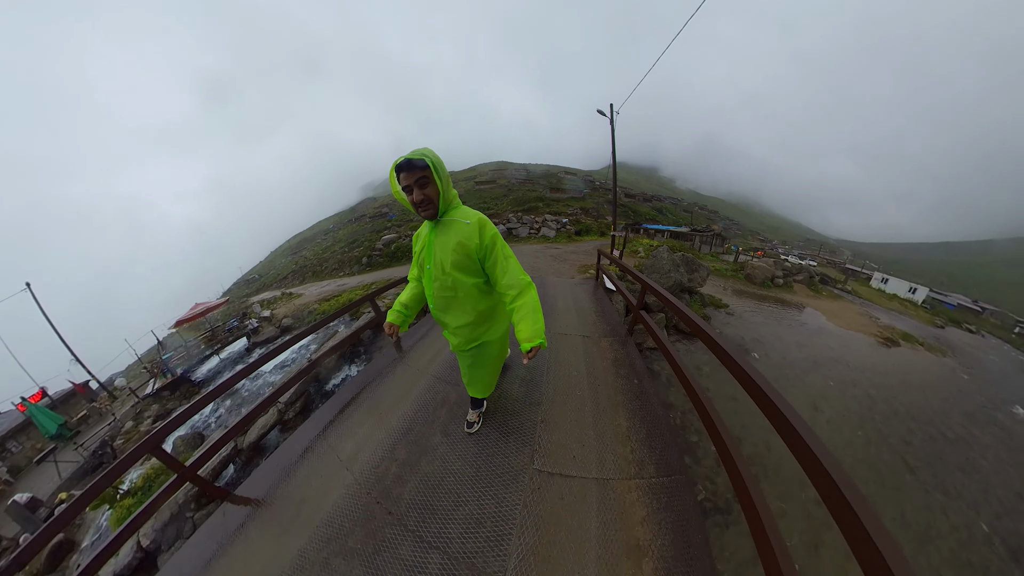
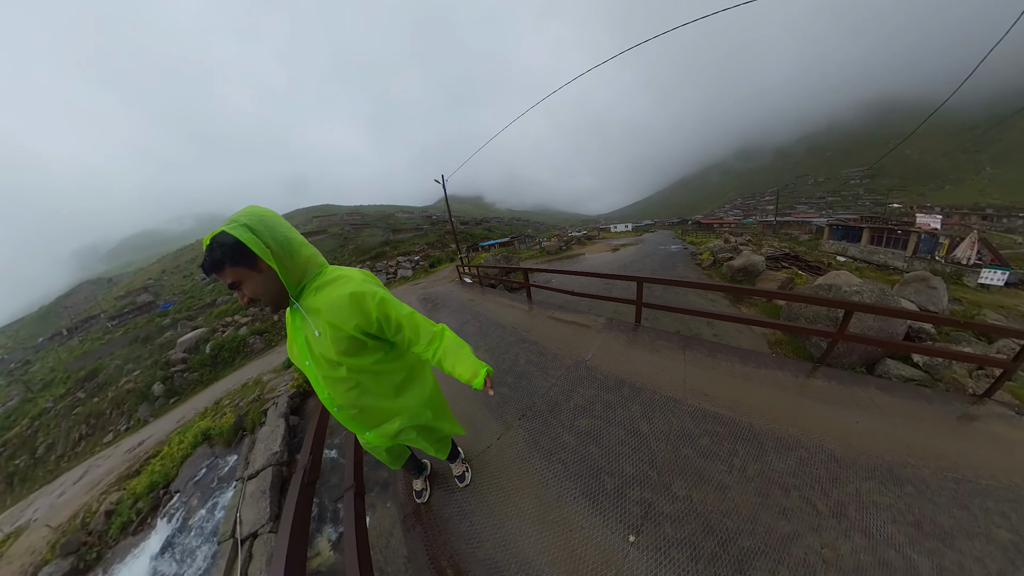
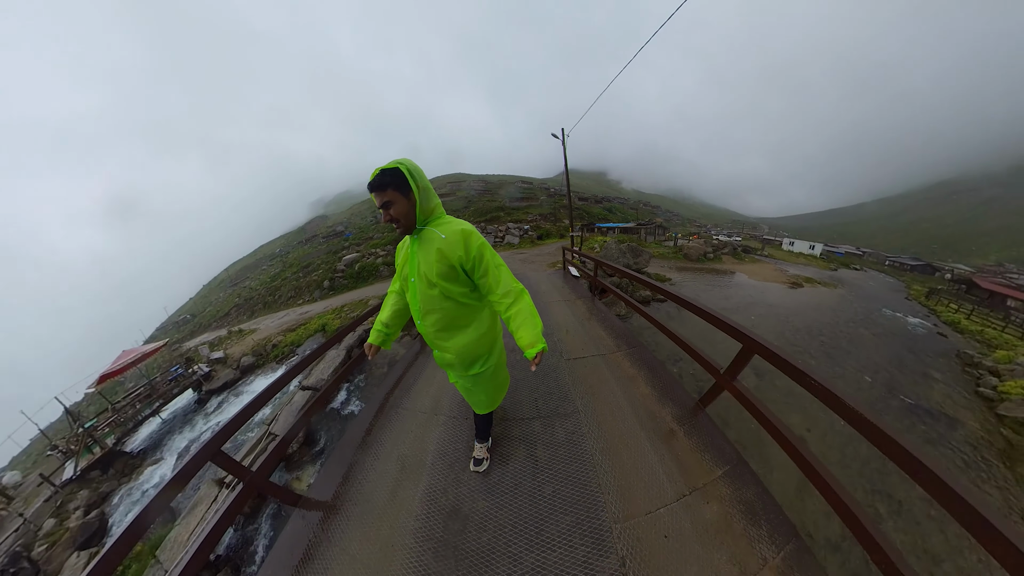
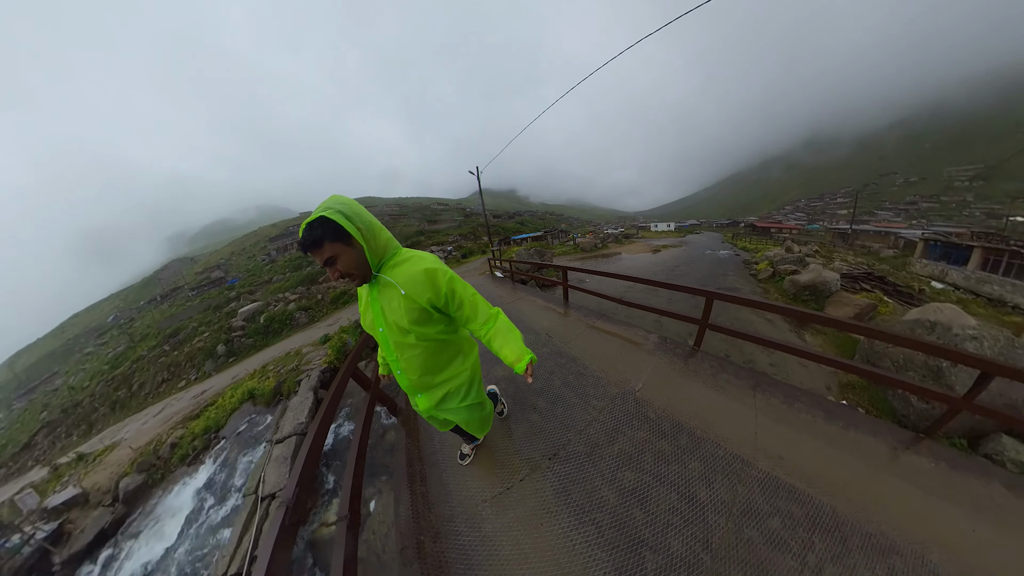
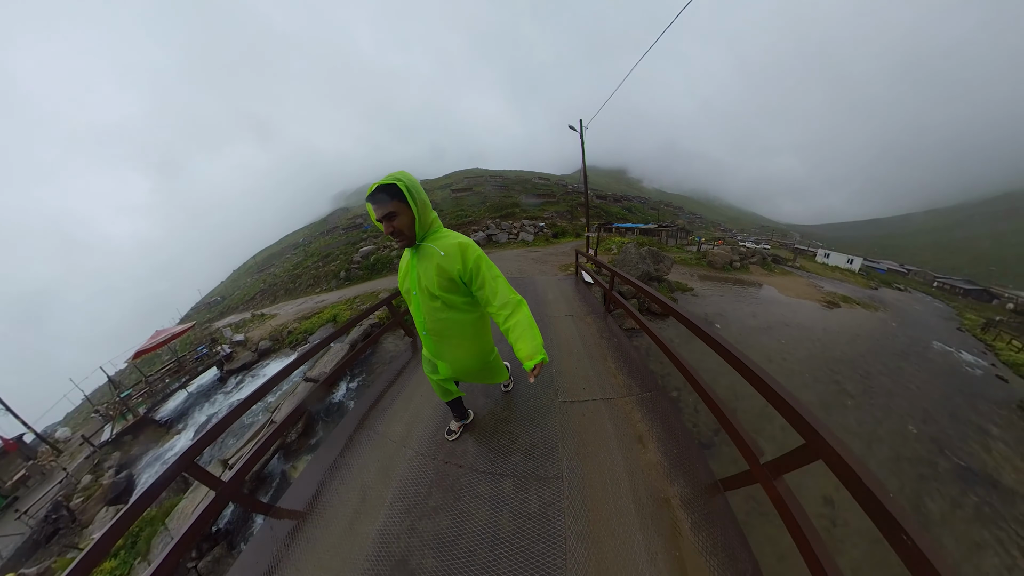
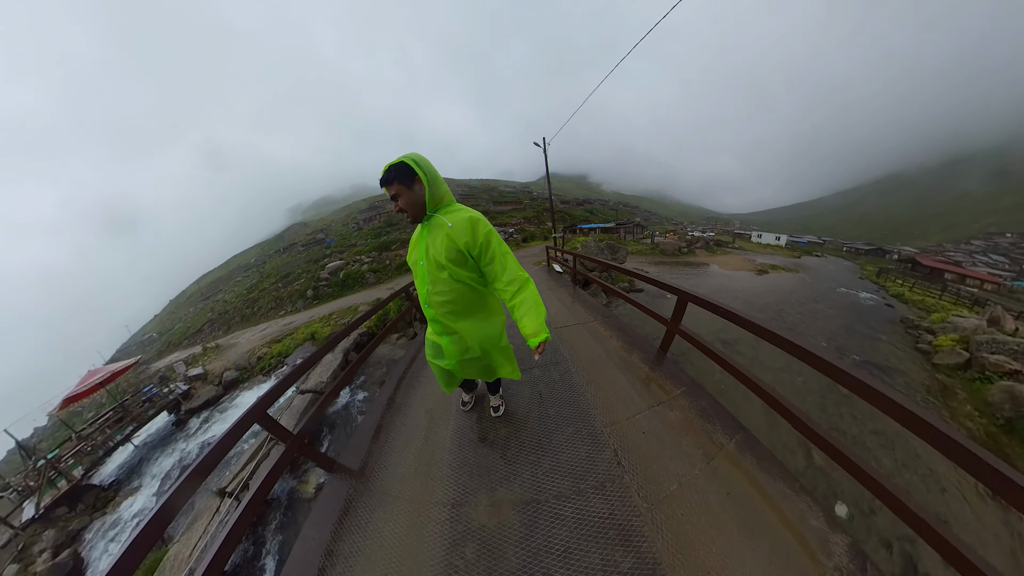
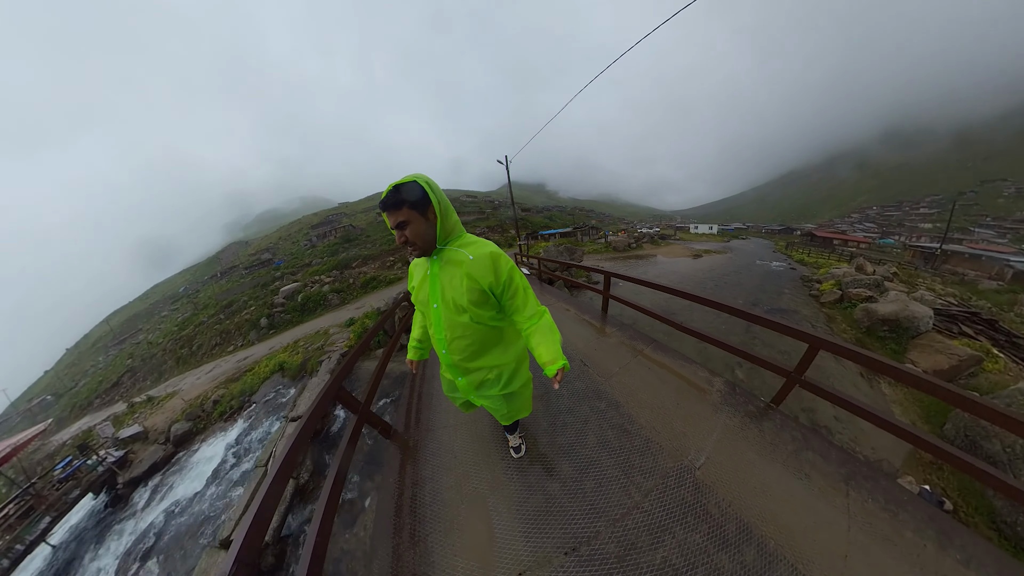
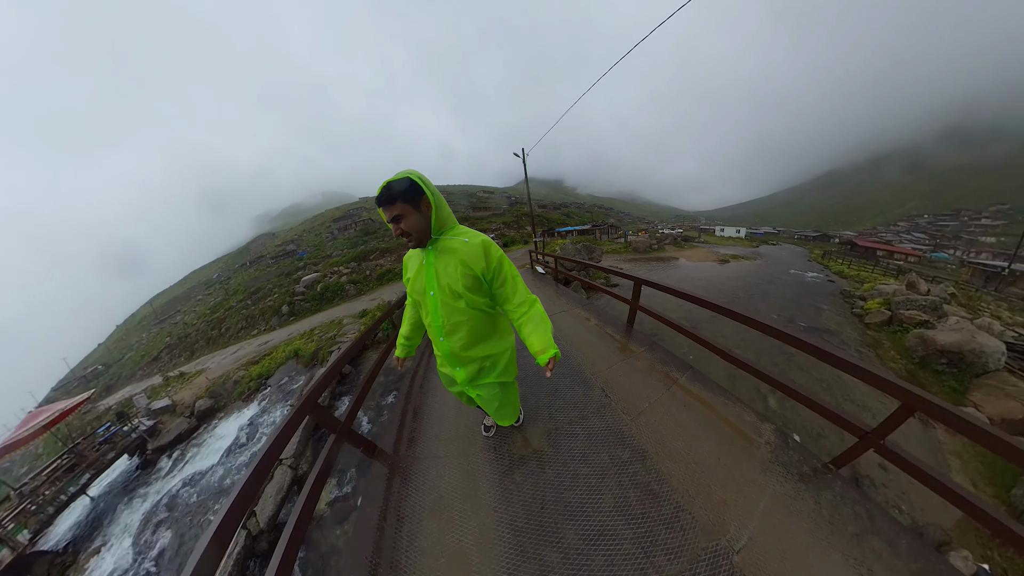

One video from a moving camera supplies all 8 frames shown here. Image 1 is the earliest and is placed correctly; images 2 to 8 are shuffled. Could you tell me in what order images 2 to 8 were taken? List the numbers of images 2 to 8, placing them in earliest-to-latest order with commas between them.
5, 3, 6, 8, 7, 4, 2
